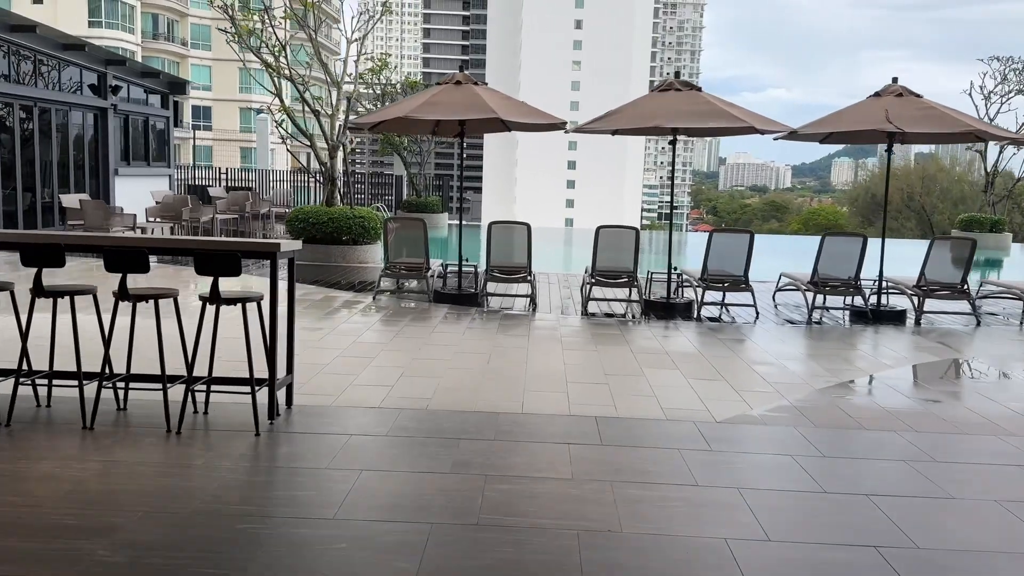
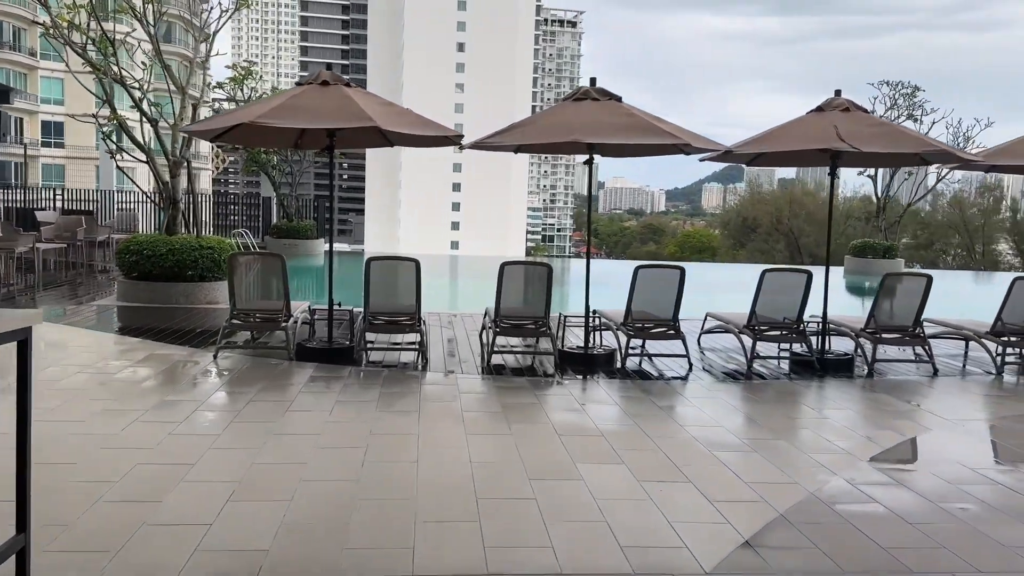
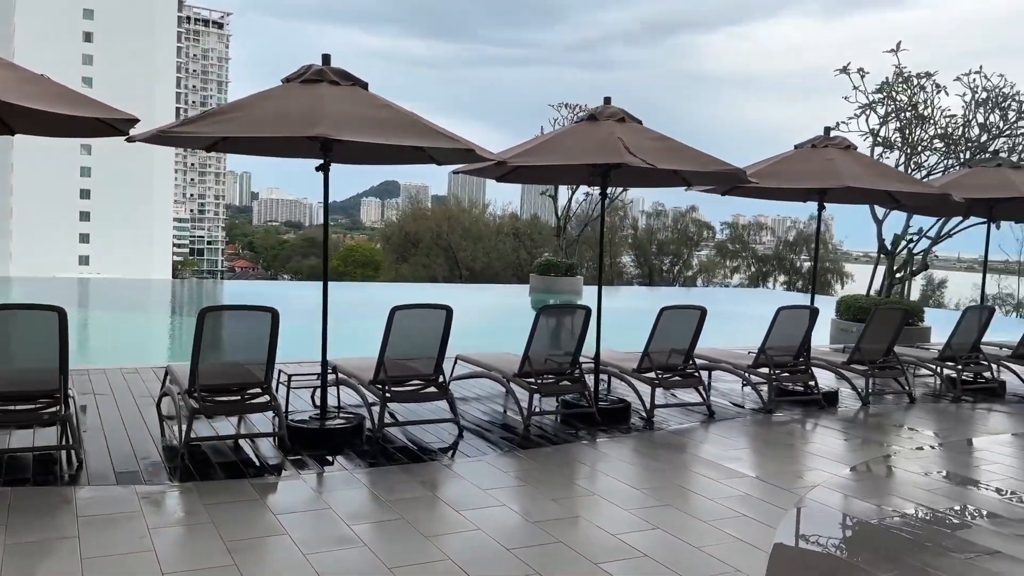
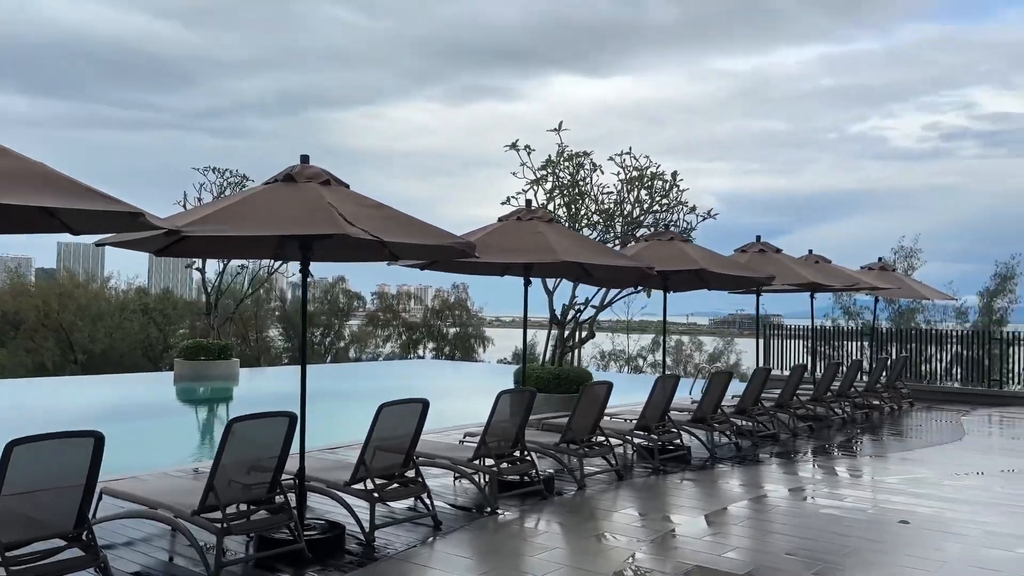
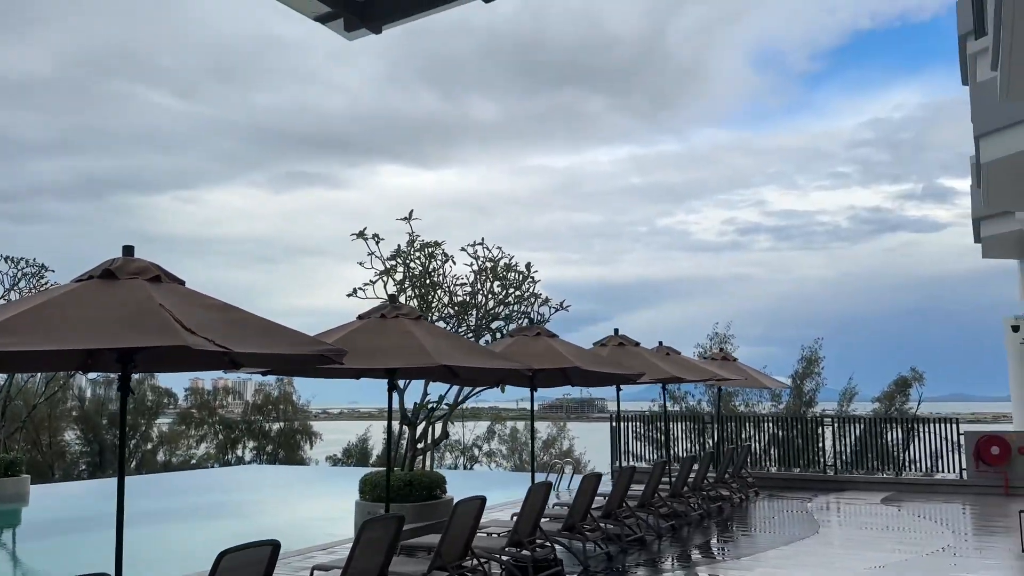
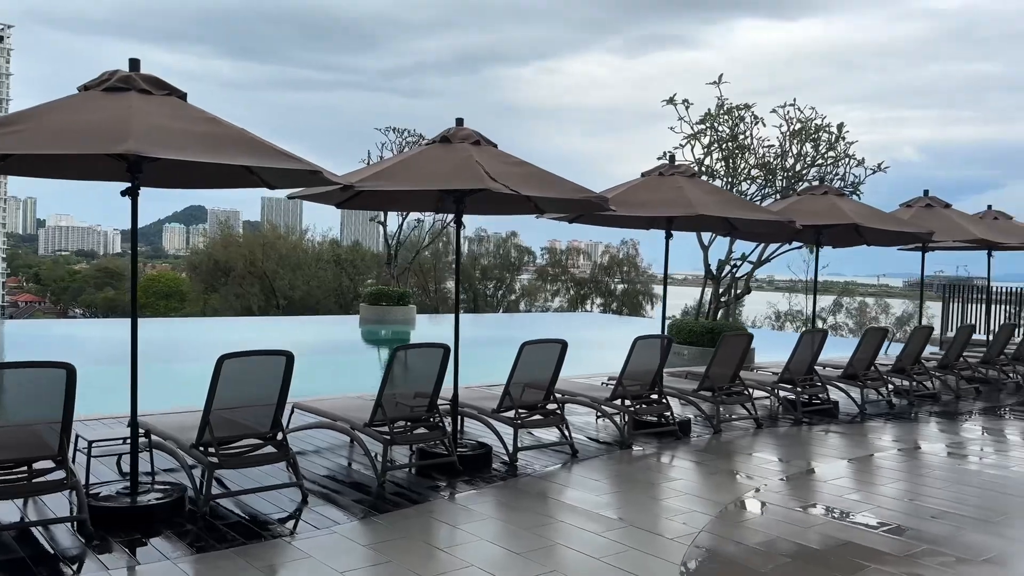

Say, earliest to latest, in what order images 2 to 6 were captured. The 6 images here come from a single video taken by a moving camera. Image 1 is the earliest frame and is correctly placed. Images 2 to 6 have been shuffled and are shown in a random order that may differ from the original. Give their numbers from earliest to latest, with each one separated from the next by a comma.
2, 3, 6, 4, 5
